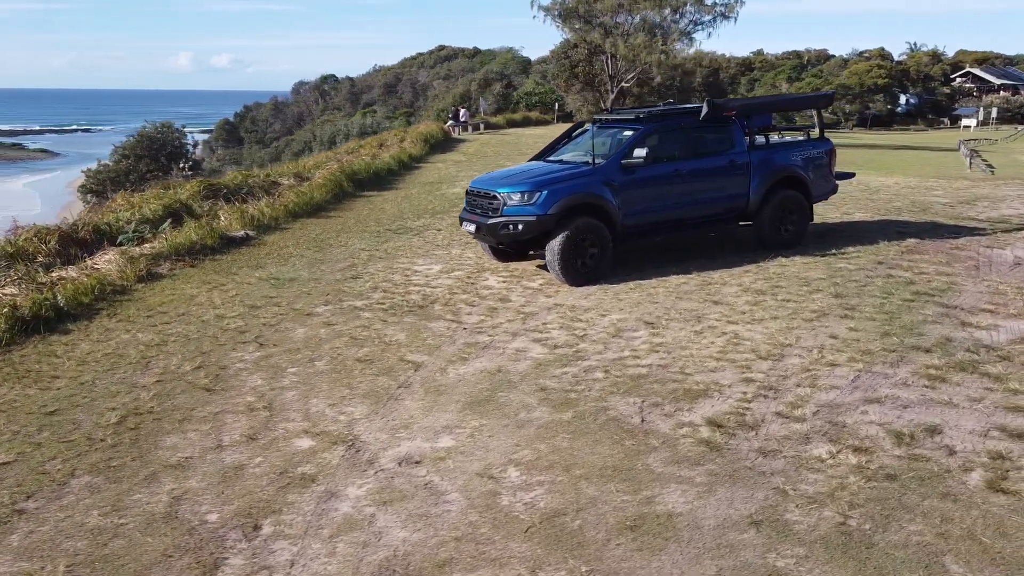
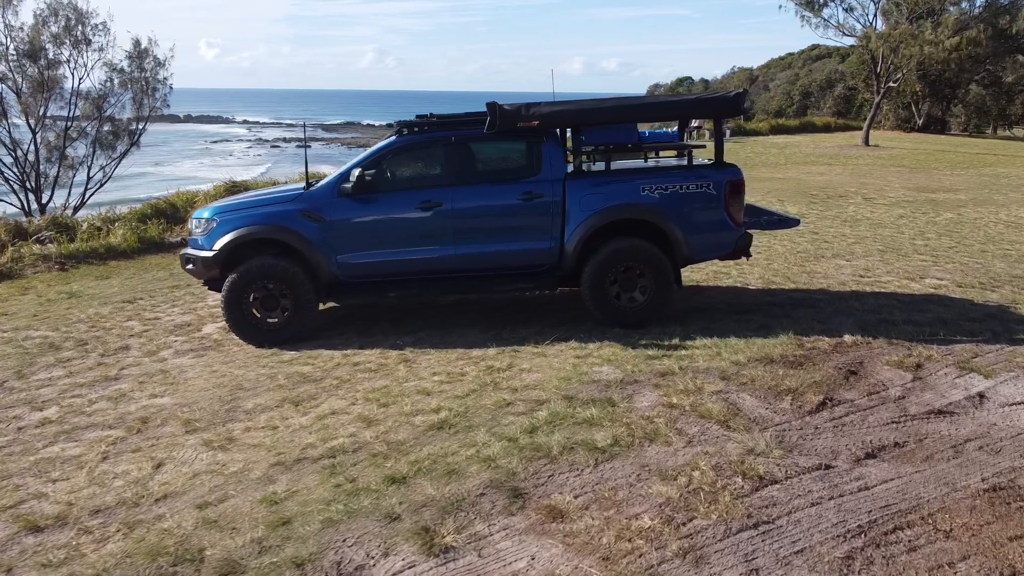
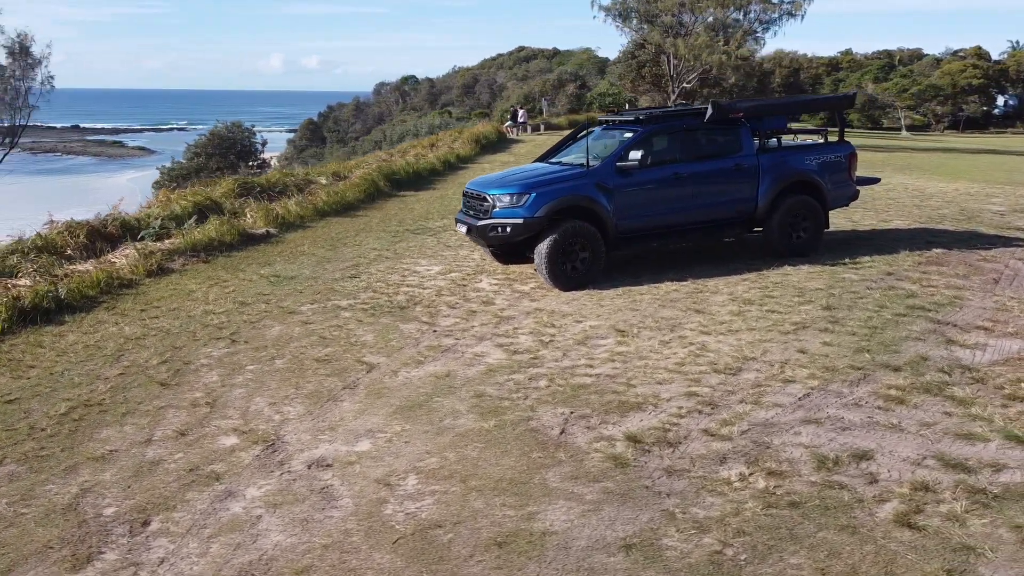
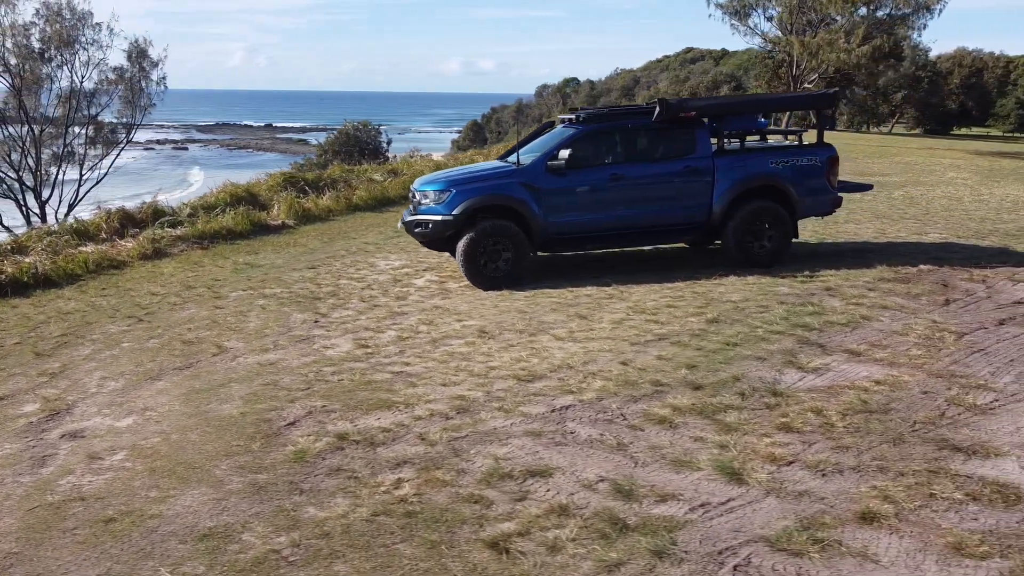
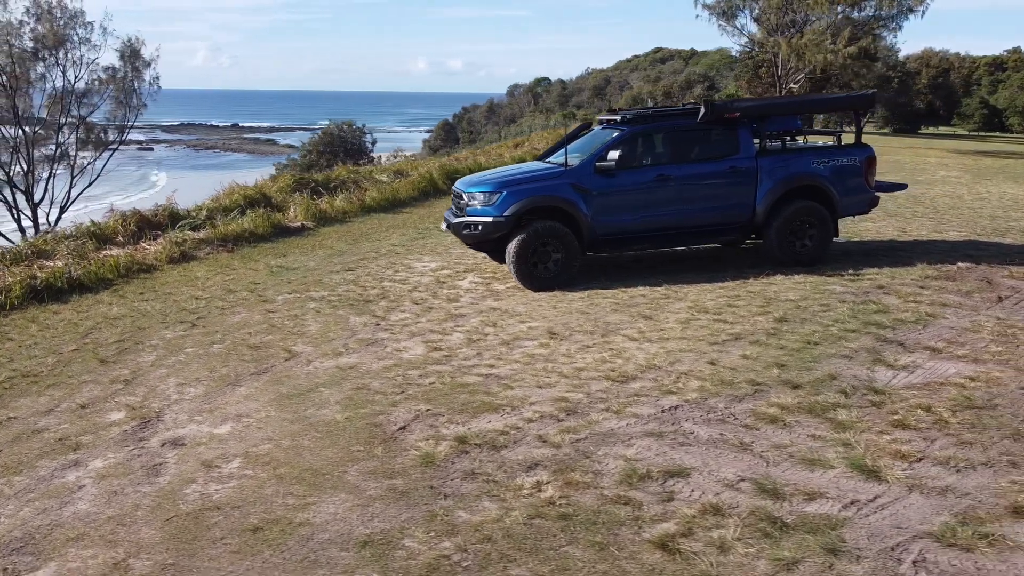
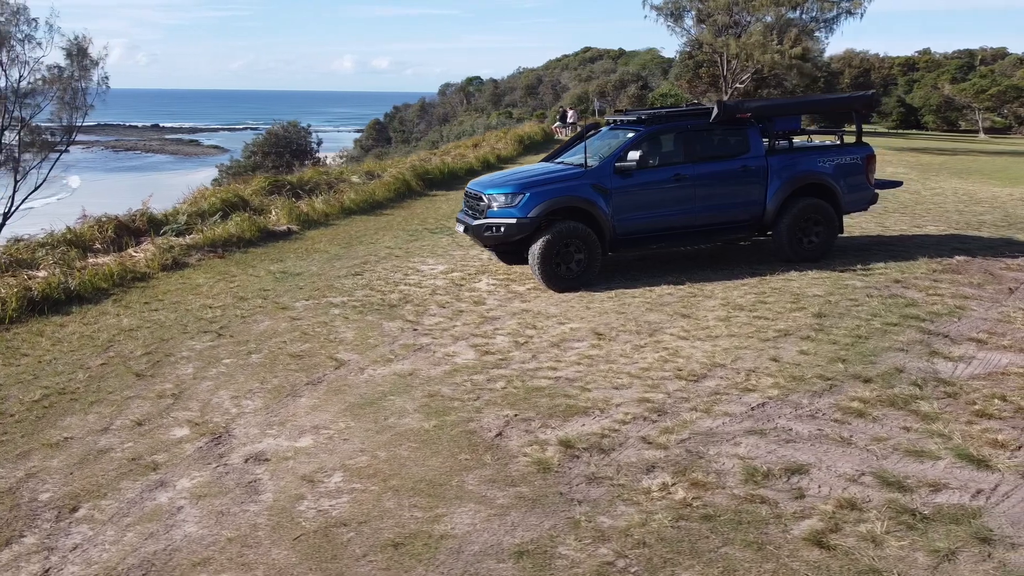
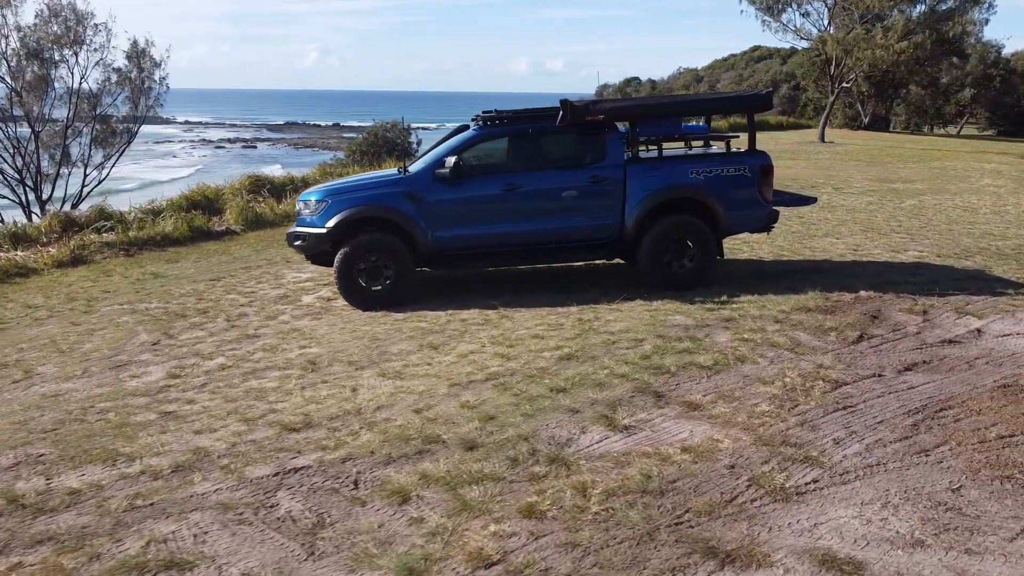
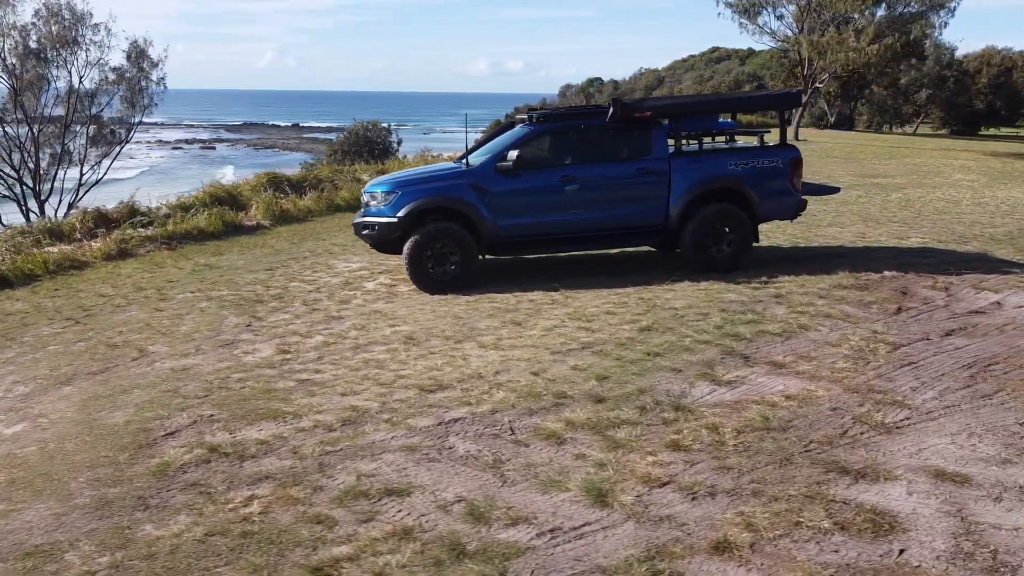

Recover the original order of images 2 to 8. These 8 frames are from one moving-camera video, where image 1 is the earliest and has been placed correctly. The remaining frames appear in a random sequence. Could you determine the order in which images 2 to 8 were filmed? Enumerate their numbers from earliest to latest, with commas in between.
3, 6, 5, 4, 8, 7, 2
